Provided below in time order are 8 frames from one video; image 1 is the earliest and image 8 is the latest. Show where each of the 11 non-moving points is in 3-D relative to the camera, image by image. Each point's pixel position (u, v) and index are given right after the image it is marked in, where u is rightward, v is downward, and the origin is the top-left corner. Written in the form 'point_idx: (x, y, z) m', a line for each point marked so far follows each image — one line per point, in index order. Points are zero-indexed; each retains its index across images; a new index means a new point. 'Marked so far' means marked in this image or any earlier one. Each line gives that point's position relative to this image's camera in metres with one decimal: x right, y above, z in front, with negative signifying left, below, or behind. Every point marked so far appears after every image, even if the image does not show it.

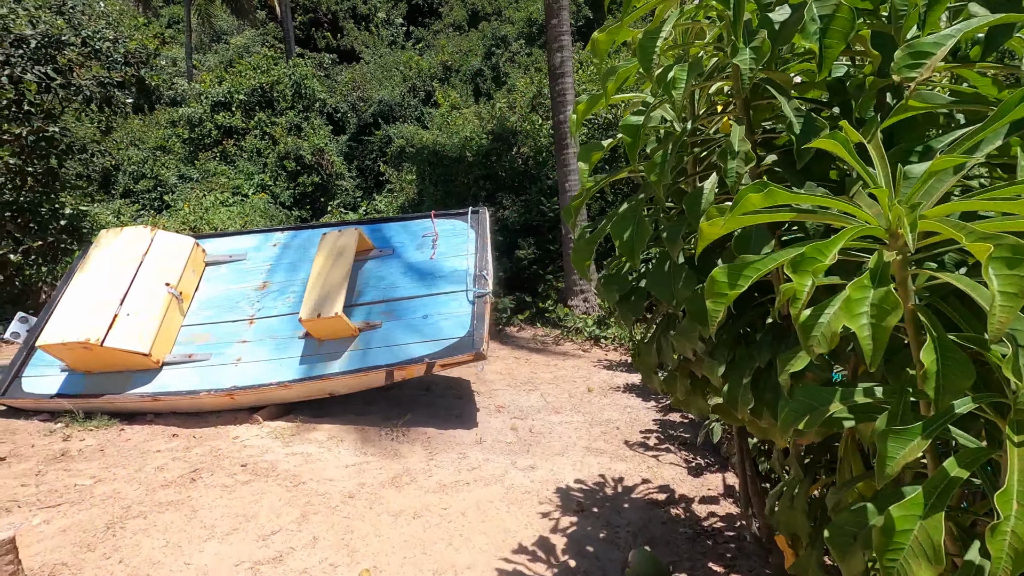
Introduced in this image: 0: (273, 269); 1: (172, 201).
0: (-1.8, +0.1, +4.1) m
1: (-7.1, +1.8, +11.1) m
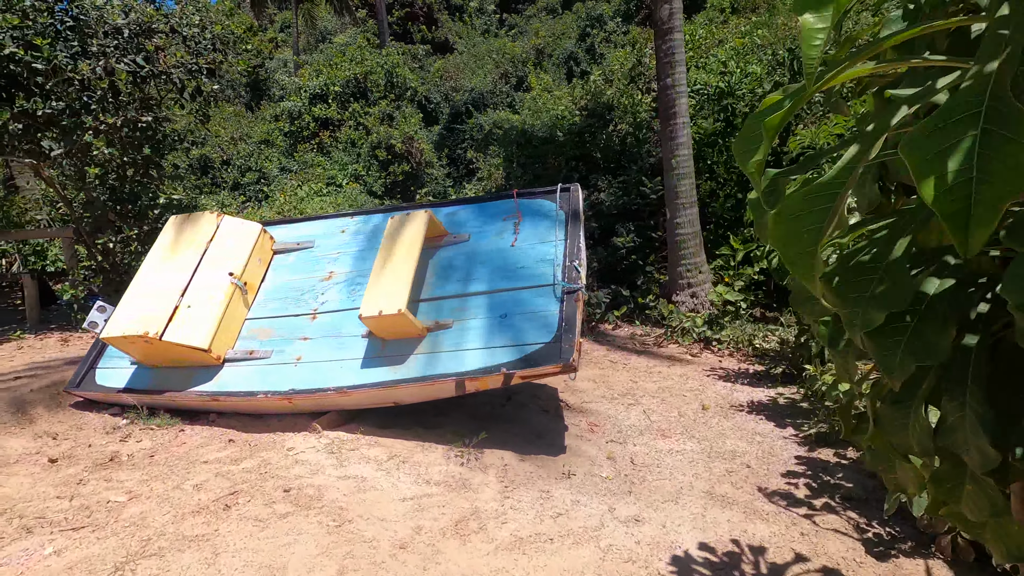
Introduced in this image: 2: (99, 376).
0: (-1.2, +0.2, +3.7) m
1: (-5.2, +2.1, +11.5) m
2: (-2.8, -0.6, +3.6) m
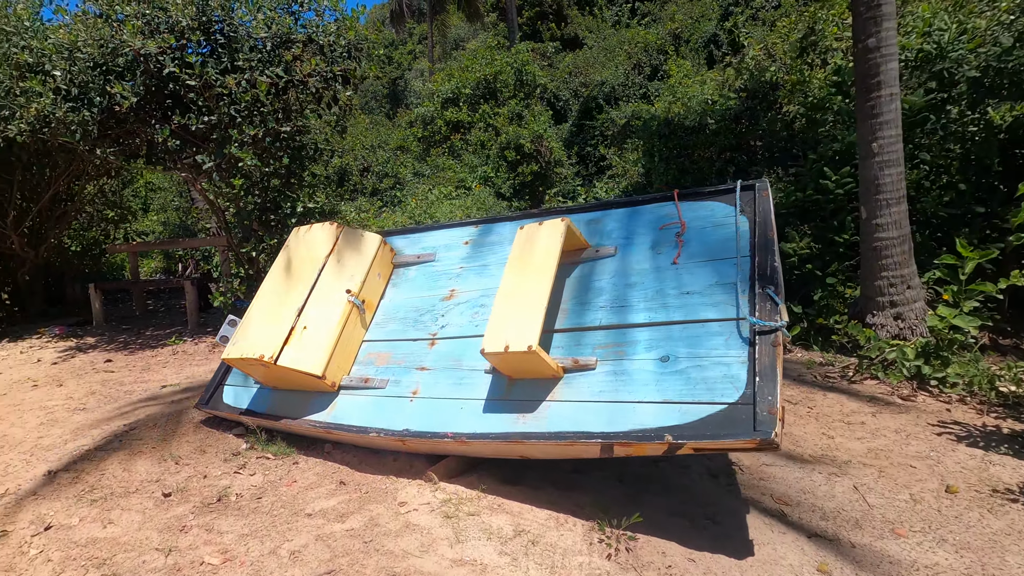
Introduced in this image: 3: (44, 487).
0: (-0.3, +0.1, +3.2) m
1: (-2.3, +2.0, +11.7) m
2: (-1.9, -0.7, +3.5) m
3: (-2.4, -1.0, +2.7) m
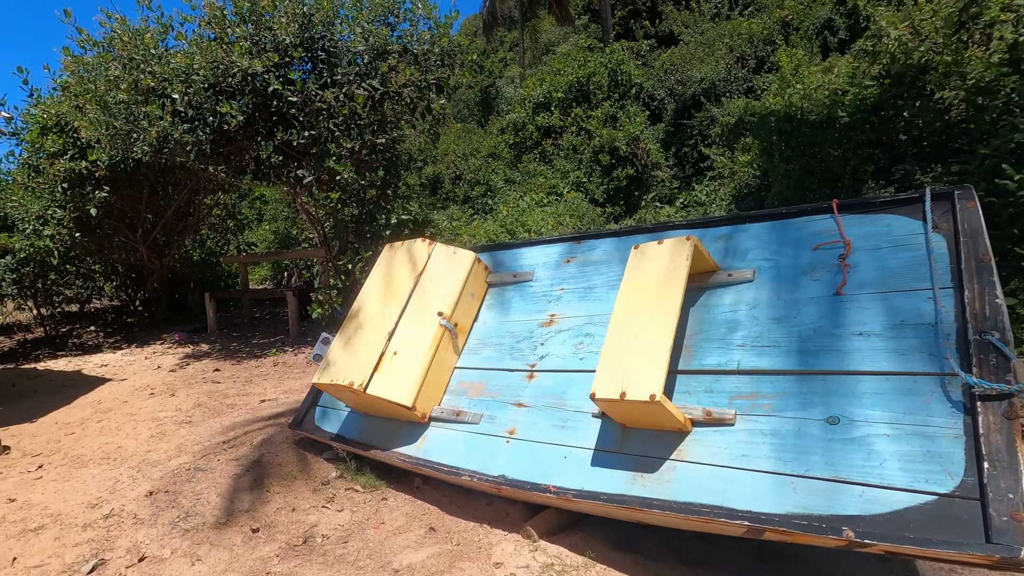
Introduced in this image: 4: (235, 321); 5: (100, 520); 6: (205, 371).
0: (+0.3, 0.0, +2.9) m
1: (-0.3, +1.8, +11.6) m
2: (-1.2, -0.8, +3.4) m
3: (-1.9, -1.1, +2.7) m
4: (-4.0, -0.5, +7.7) m
5: (-2.1, -1.2, +2.7) m
6: (-3.1, -0.8, +5.4) m
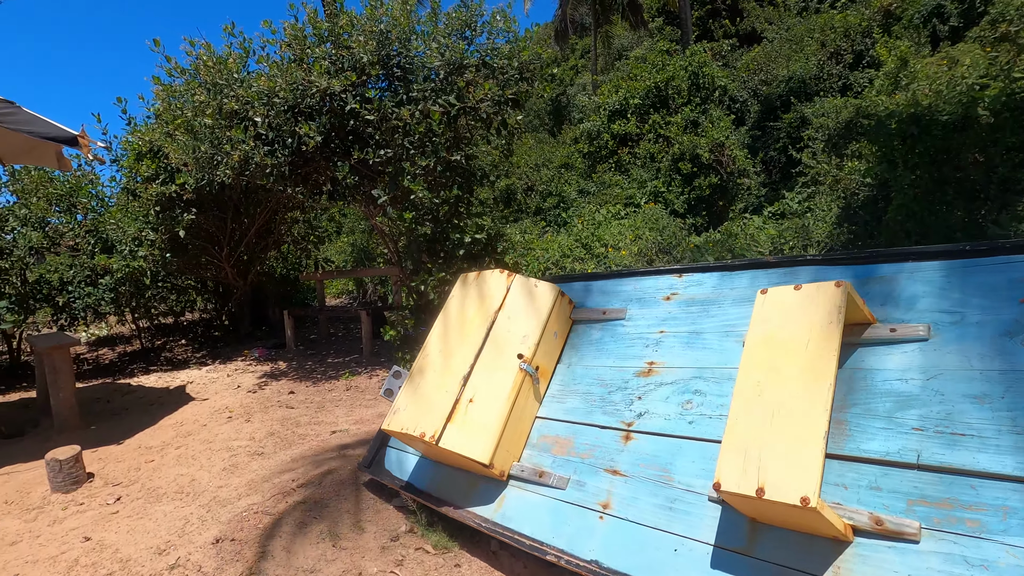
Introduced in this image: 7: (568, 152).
0: (+0.7, -0.2, +2.5) m
1: (+1.2, +1.5, +11.2) m
2: (-0.7, -1.0, +3.1) m
3: (-1.5, -1.3, +2.6) m
4: (-2.9, -0.7, +7.8) m
5: (-1.6, -1.3, +2.5) m
6: (-2.4, -1.1, +5.4) m
7: (+1.5, +3.5, +13.9) m
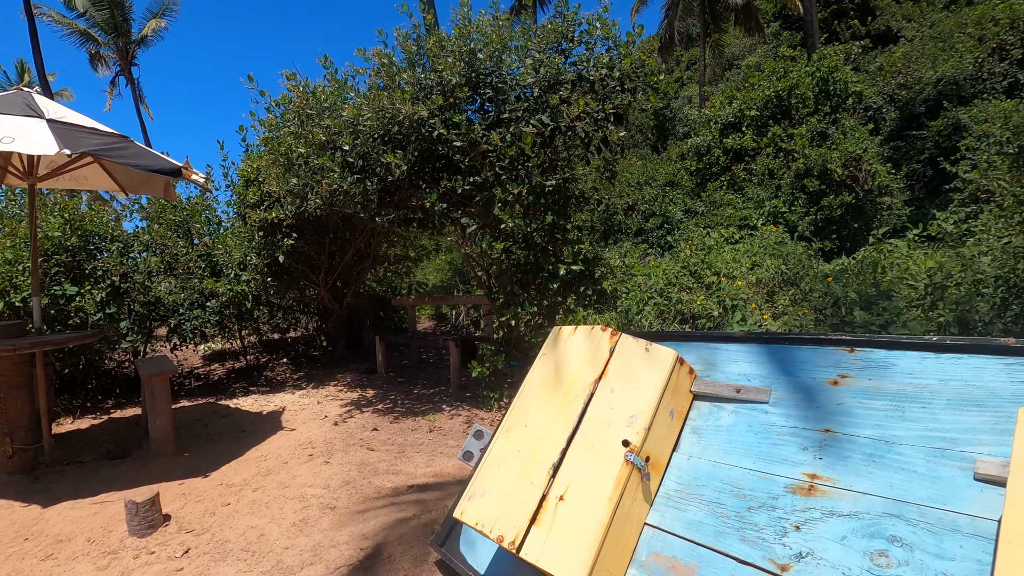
0: (+1.1, -0.5, +1.8) m
1: (+3.2, +0.9, +10.4) m
2: (-0.2, -1.3, +2.7) m
3: (-1.1, -1.6, +2.2) m
4: (-1.6, -1.1, +7.6) m
5: (-1.3, -1.6, +2.2) m
6: (-1.4, -1.4, +5.2) m
7: (+3.9, +2.9, +13.0) m
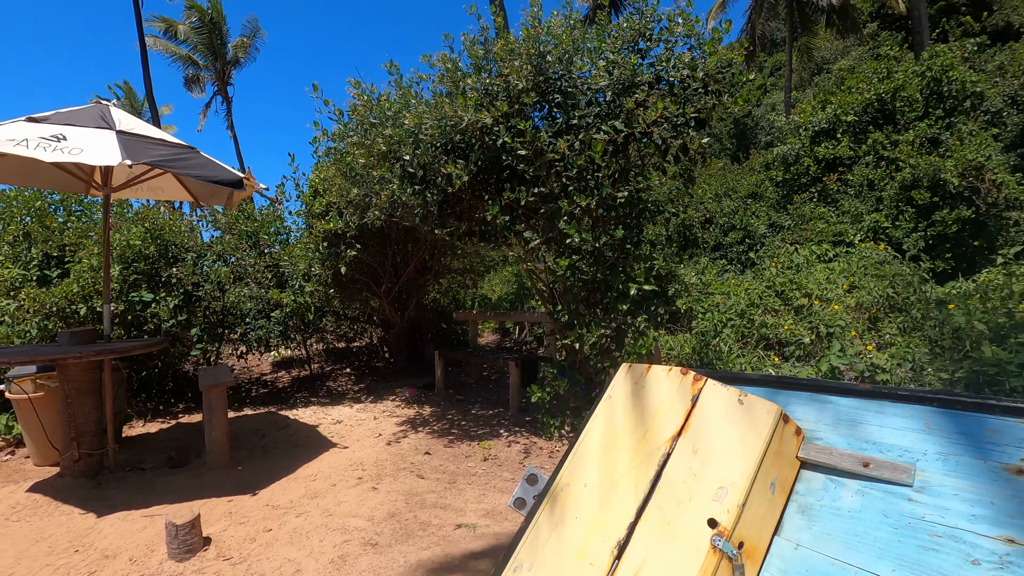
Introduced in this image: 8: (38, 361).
0: (+1.2, -0.7, +1.3) m
1: (+4.4, +0.6, +9.5) m
2: (0.0, -1.4, +2.3) m
3: (-0.9, -1.6, +2.0) m
4: (-0.7, -1.3, +7.4) m
5: (-1.1, -1.7, +2.0) m
6: (-0.9, -1.5, +5.0) m
7: (+5.5, +2.5, +12.1) m
8: (-3.5, -0.5, +4.0) m
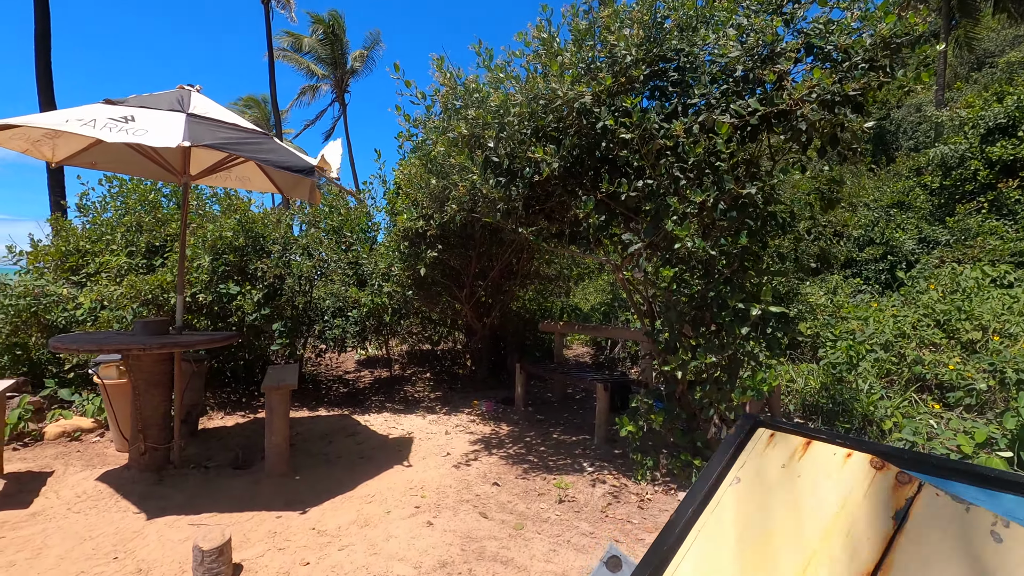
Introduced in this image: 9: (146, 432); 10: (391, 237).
0: (+1.2, -0.7, +0.4) m
1: (+5.9, +0.2, +7.9) m
2: (+0.2, -1.4, +1.6) m
3: (-0.8, -1.6, +1.4) m
4: (+0.4, -1.4, +6.7) m
5: (-1.0, -1.6, +1.5) m
6: (-0.2, -1.6, +4.4) m
7: (+7.6, +2.0, +10.3) m
8: (-3.0, -0.5, +3.9) m
9: (-2.9, -1.2, +4.3) m
10: (-1.5, +0.6, +6.5) m
